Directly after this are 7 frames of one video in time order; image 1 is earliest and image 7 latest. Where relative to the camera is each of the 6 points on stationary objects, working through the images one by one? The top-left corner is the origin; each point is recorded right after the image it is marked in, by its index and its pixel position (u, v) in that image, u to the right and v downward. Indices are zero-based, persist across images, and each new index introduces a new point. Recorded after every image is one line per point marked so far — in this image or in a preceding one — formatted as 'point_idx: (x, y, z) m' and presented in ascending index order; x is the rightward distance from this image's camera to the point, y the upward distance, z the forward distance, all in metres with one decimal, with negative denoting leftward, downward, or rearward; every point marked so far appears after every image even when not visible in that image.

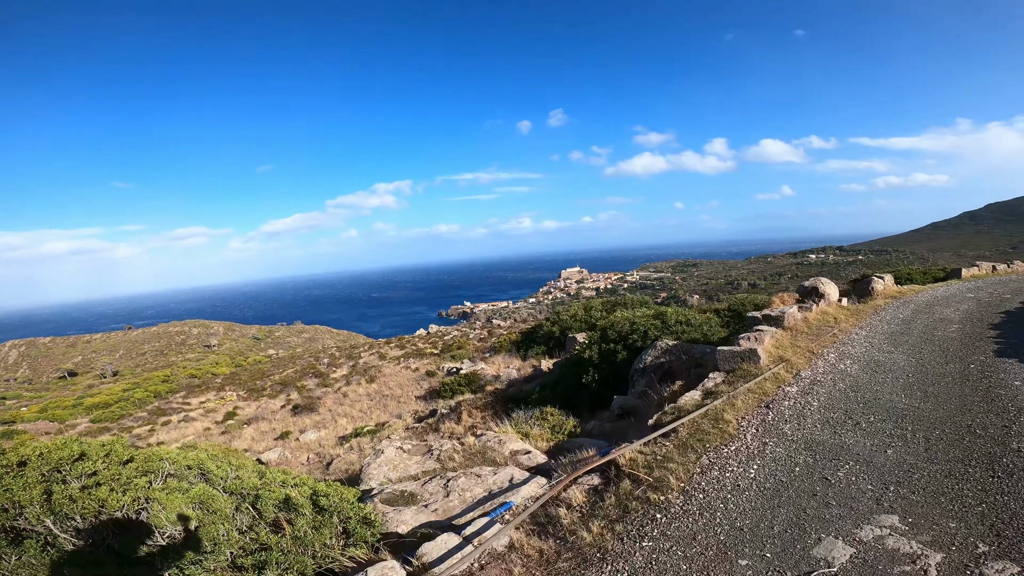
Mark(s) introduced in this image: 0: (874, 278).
0: (+11.6, +0.3, +13.0) m
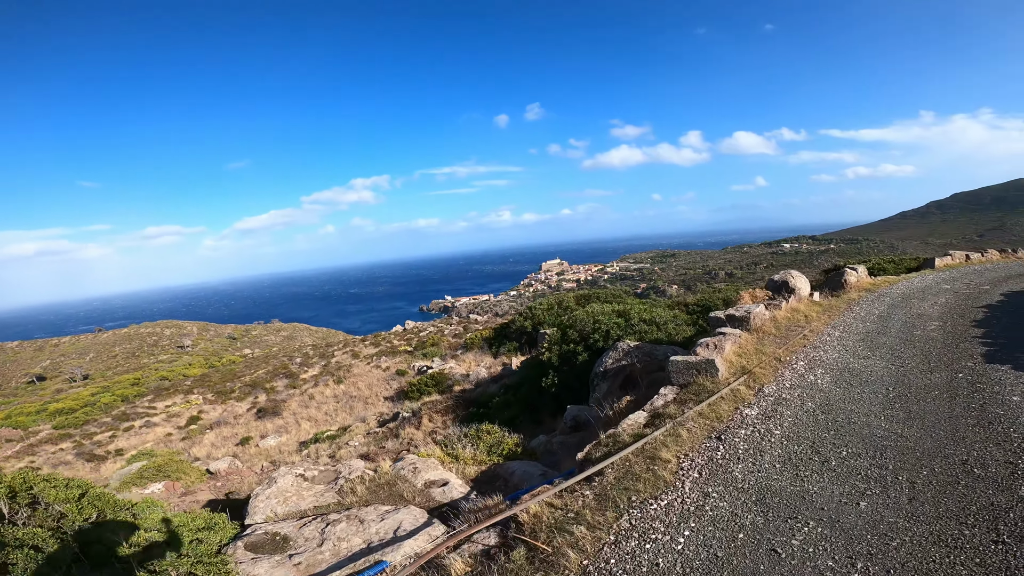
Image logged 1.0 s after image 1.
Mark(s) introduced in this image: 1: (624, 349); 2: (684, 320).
0: (+10.2, +0.5, +12.3) m
1: (+2.7, -1.5, +9.8) m
2: (+4.7, -0.9, +11.0) m
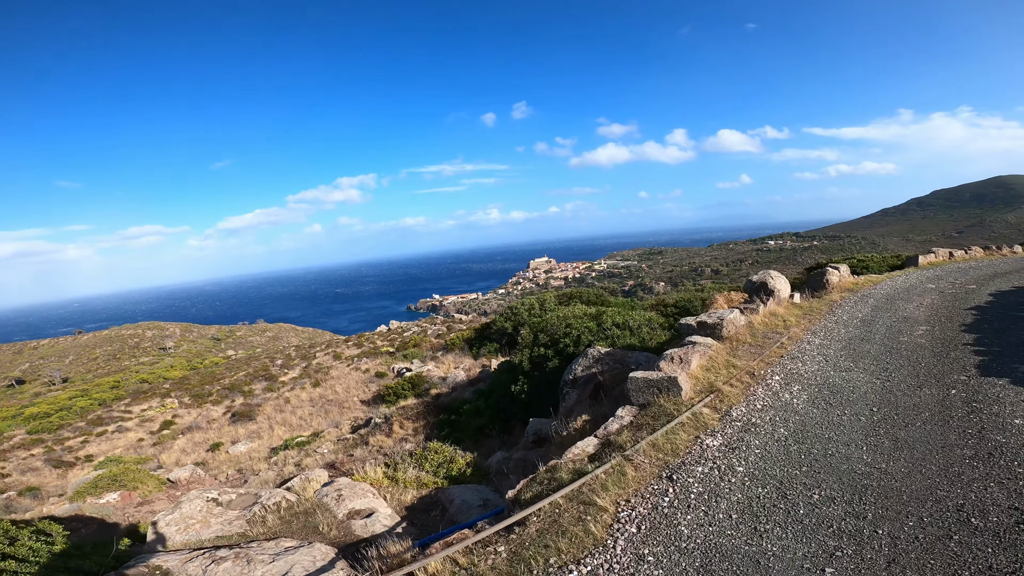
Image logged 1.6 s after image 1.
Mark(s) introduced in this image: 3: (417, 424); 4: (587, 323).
0: (+9.3, +0.5, +11.8) m
1: (+1.9, -1.5, +9.1) m
2: (+3.8, -0.9, +10.4) m
3: (-3.8, -5.2, +15.9) m
4: (+2.0, -0.9, +10.7) m
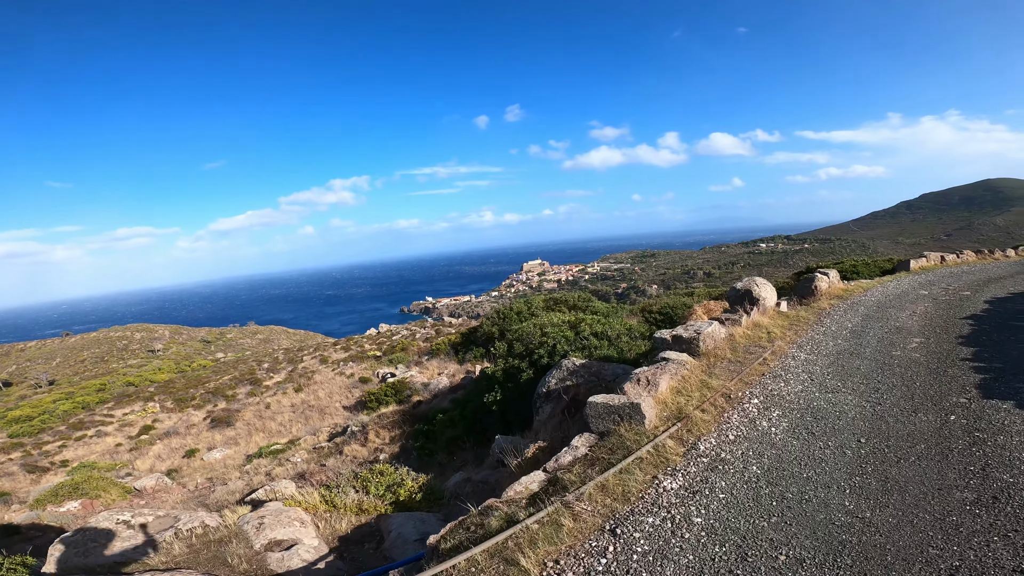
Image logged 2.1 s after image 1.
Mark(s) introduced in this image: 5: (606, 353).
0: (+8.6, +0.4, +11.3) m
1: (+1.2, -1.7, +8.5) m
2: (+3.1, -1.1, +9.8) m
3: (-4.5, -5.4, +15.2) m
4: (+1.3, -1.1, +10.1) m
5: (+2.0, -1.4, +8.8) m
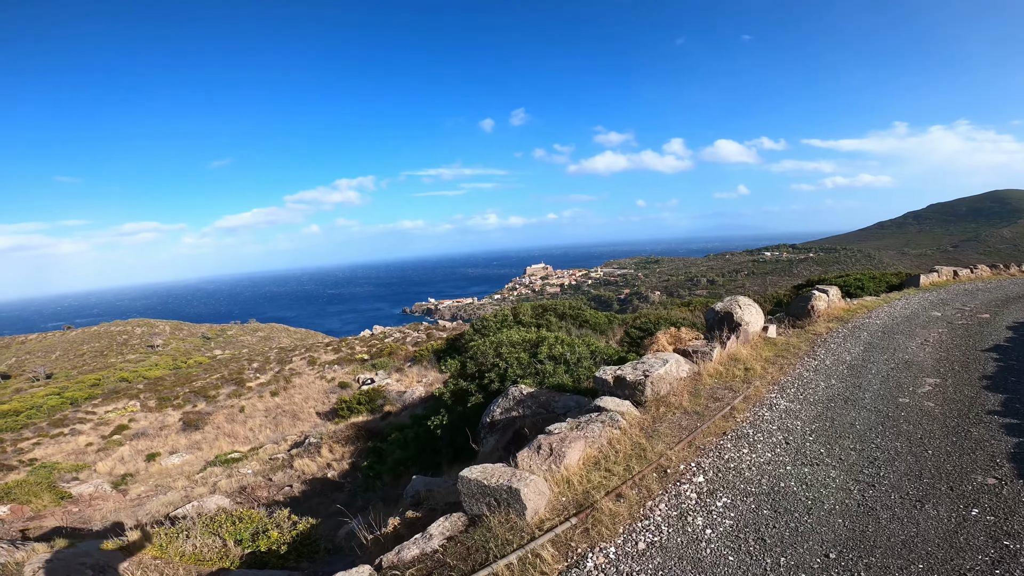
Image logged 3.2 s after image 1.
0: (+7.5, -0.1, +10.0) m
1: (+0.1, -2.0, +7.3) m
2: (+2.0, -1.4, +8.5) m
3: (-5.7, -5.6, +14.0) m
4: (+0.2, -1.4, +8.8) m
5: (+0.9, -1.7, +7.5) m
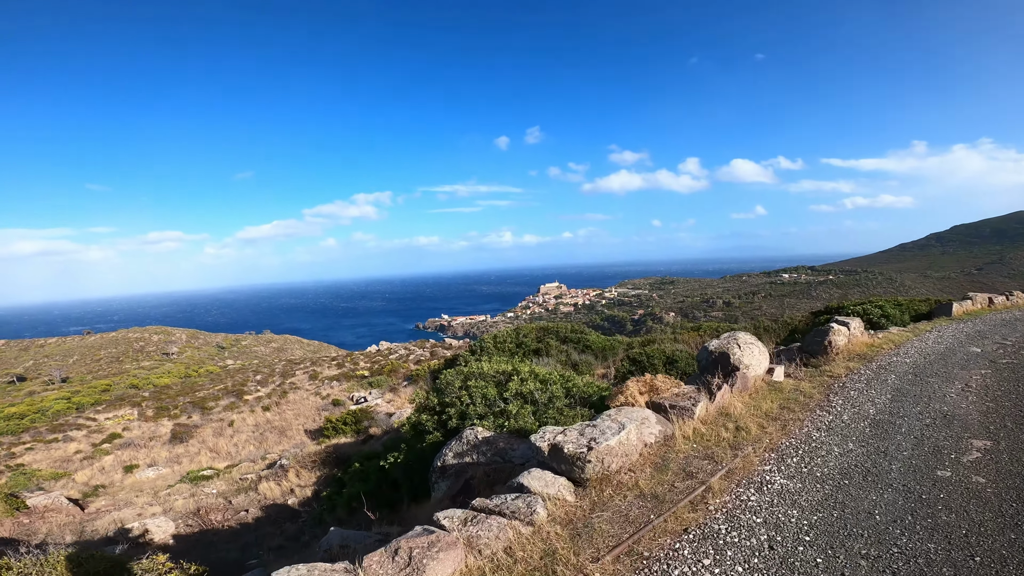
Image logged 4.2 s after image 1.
0: (+6.9, -0.8, +8.7) m
1: (-0.6, -2.3, +6.2) m
2: (+1.4, -1.9, +7.4) m
3: (-6.2, -6.1, +12.9) m
4: (-0.4, -1.8, +7.8) m
5: (+0.2, -2.1, +6.4) m
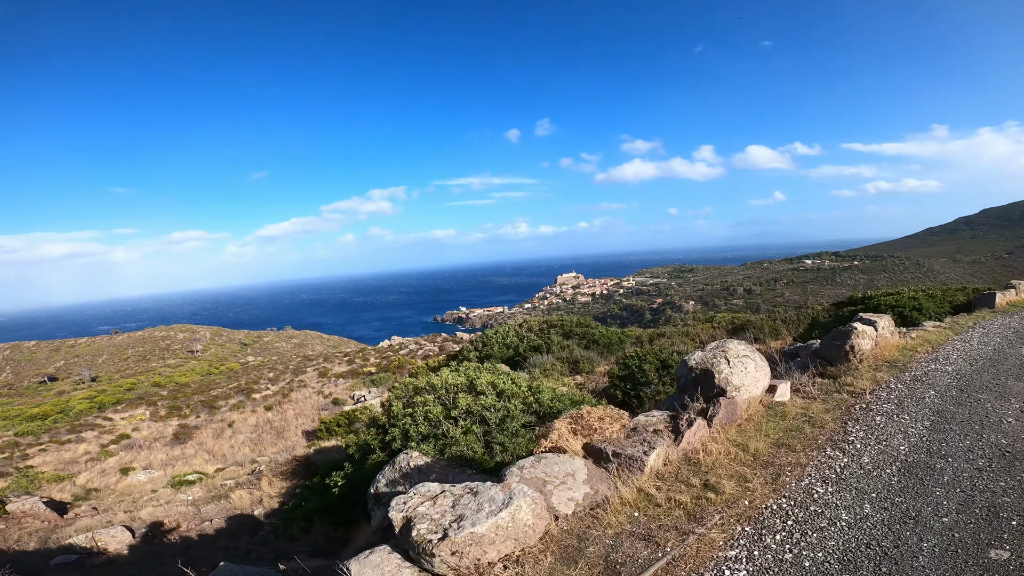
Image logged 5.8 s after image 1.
0: (+6.2, -0.6, +7.3) m
1: (-1.4, -2.4, +5.1) m
2: (+0.6, -1.9, +6.2) m
3: (-6.7, -6.1, +12.2) m
4: (-1.1, -1.8, +6.7) m
5: (-0.5, -2.1, +5.3) m
